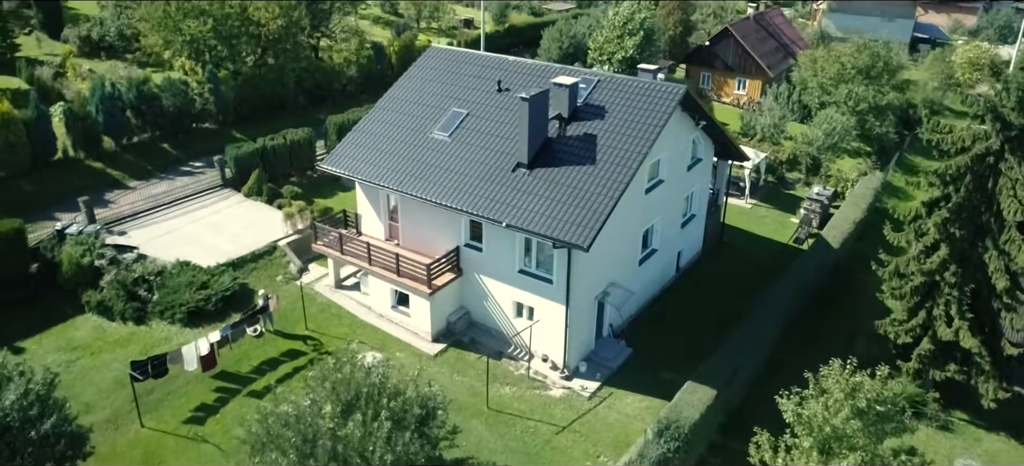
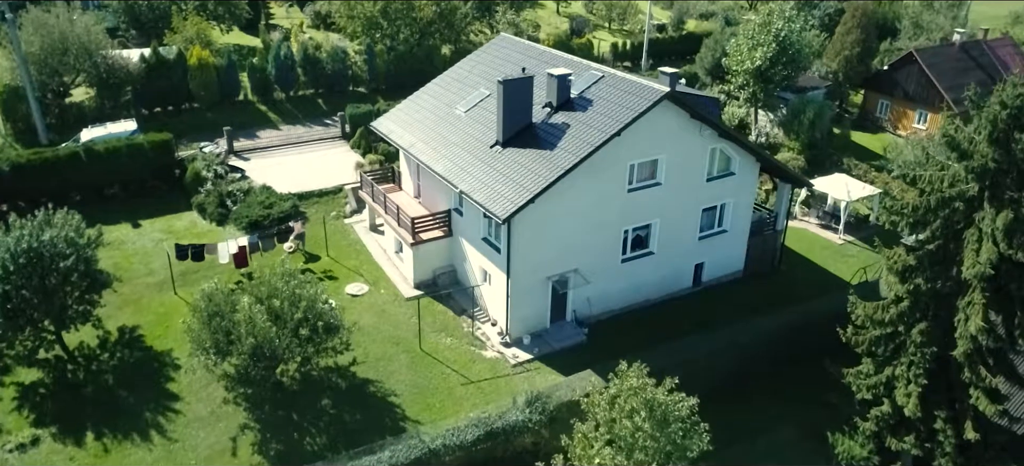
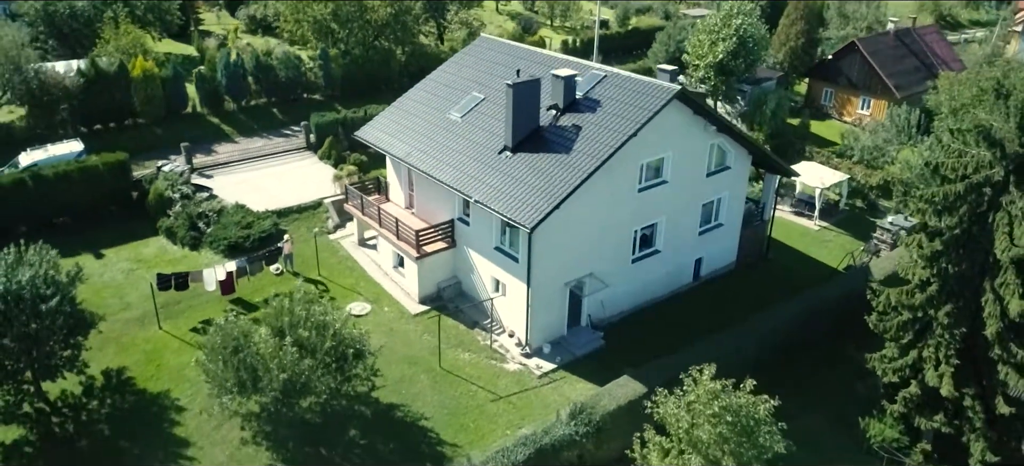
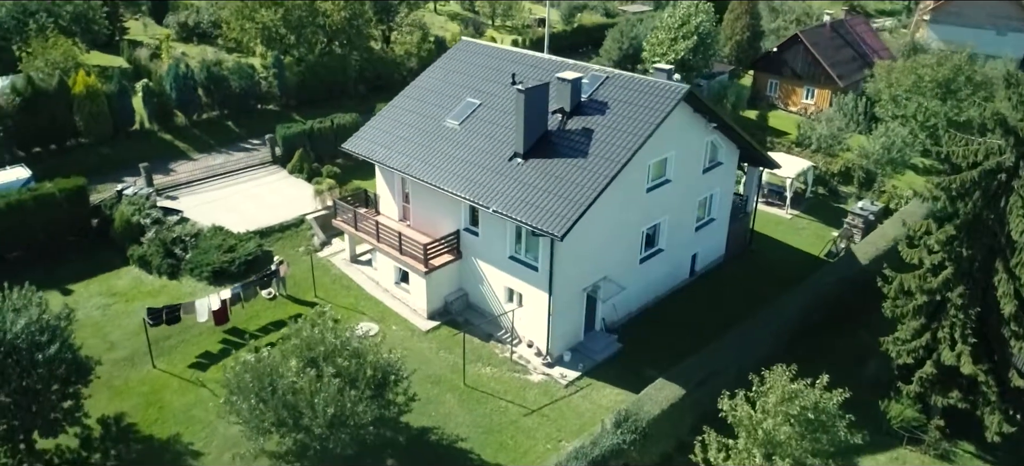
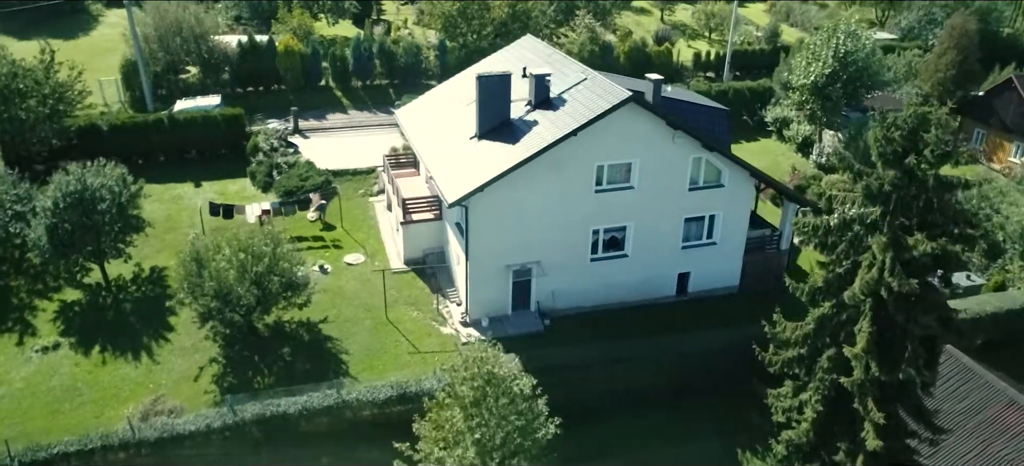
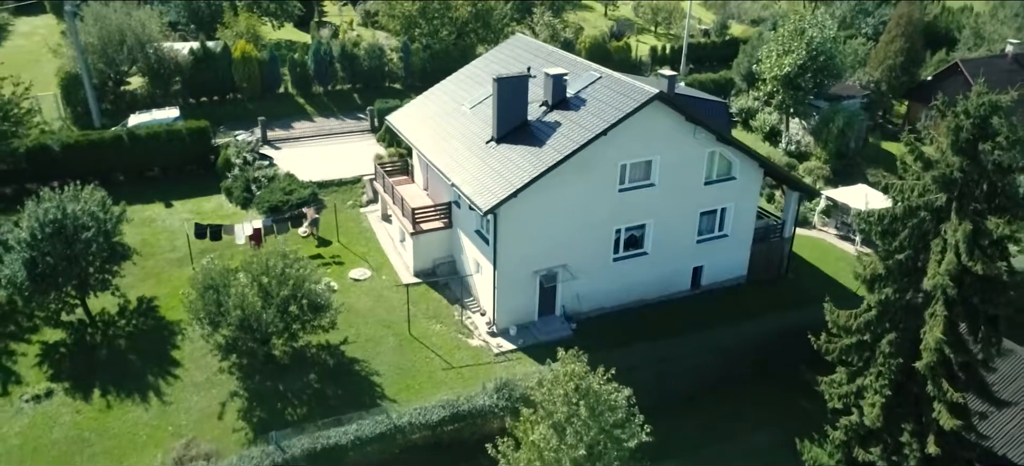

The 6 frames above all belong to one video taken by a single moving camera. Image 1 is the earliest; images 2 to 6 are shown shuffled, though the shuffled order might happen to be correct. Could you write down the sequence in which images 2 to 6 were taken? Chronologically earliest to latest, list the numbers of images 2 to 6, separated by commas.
4, 3, 2, 6, 5
